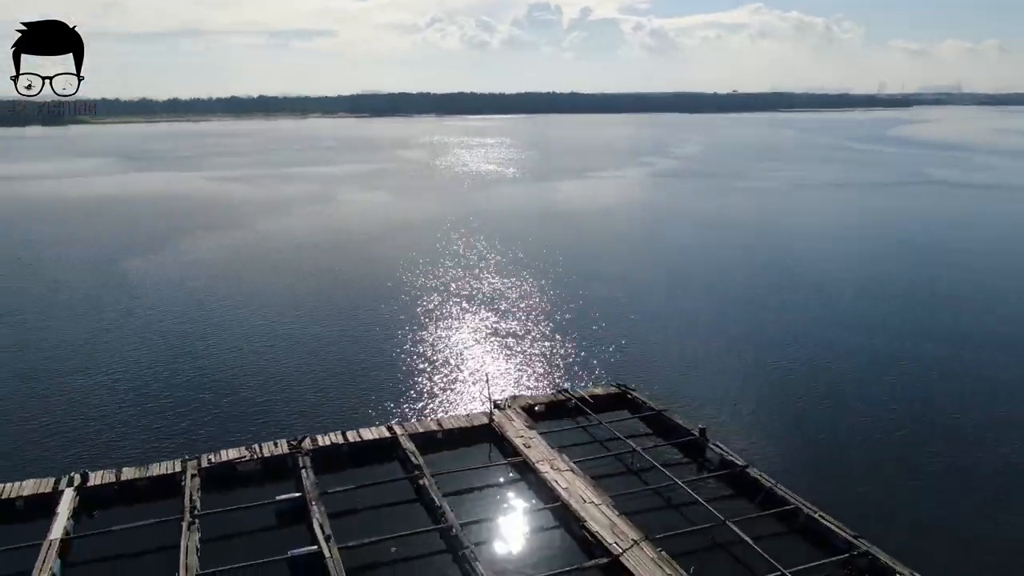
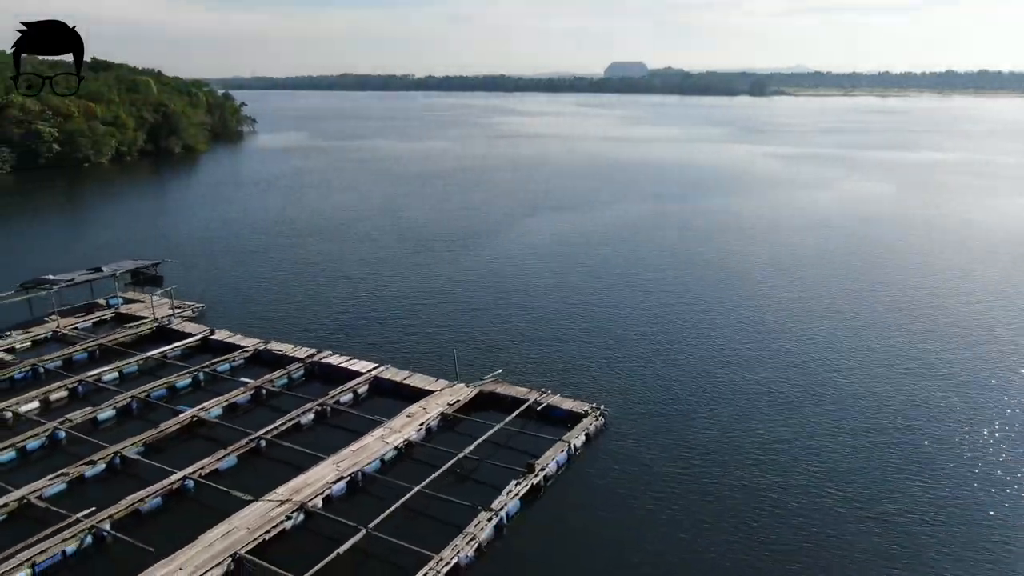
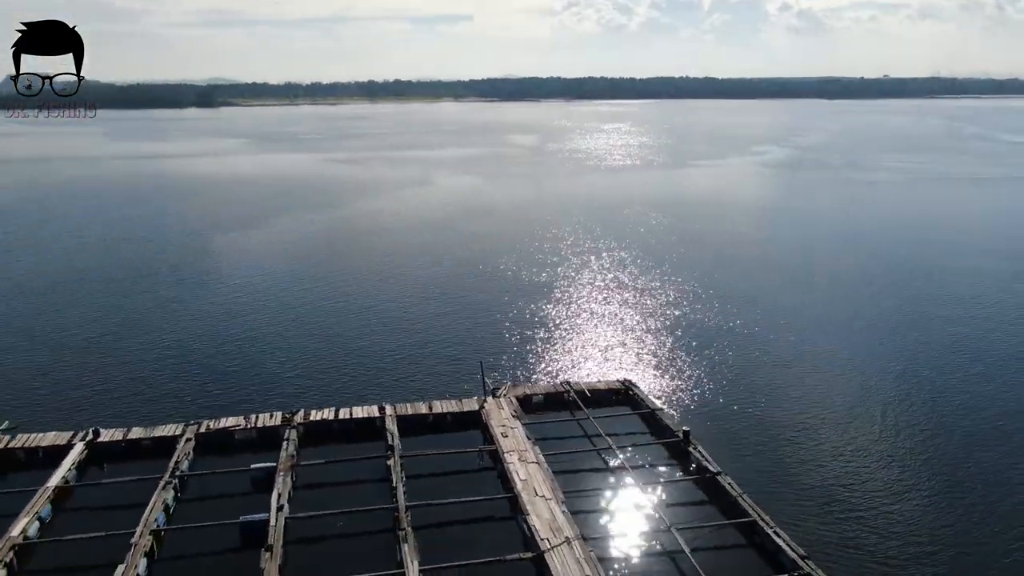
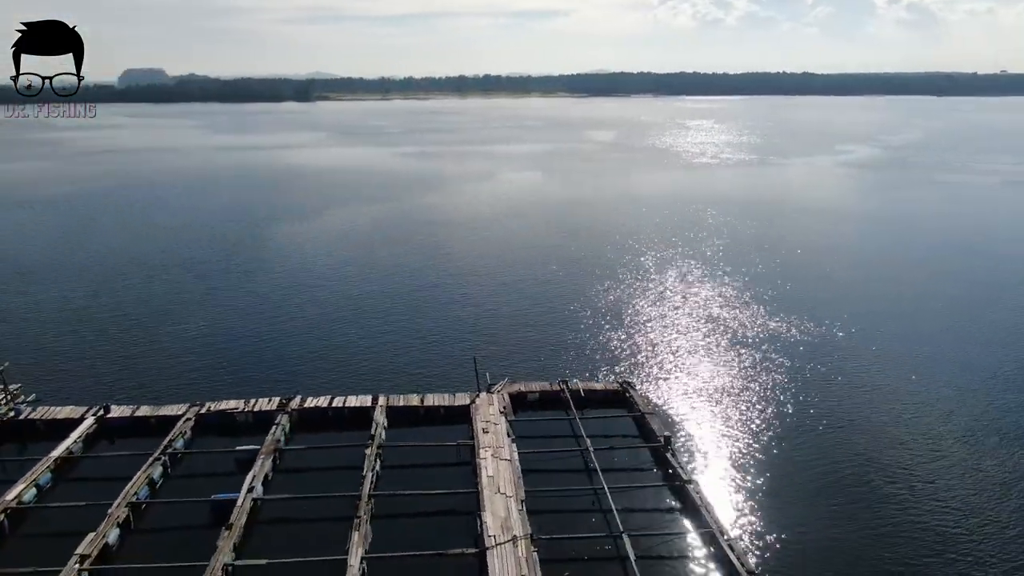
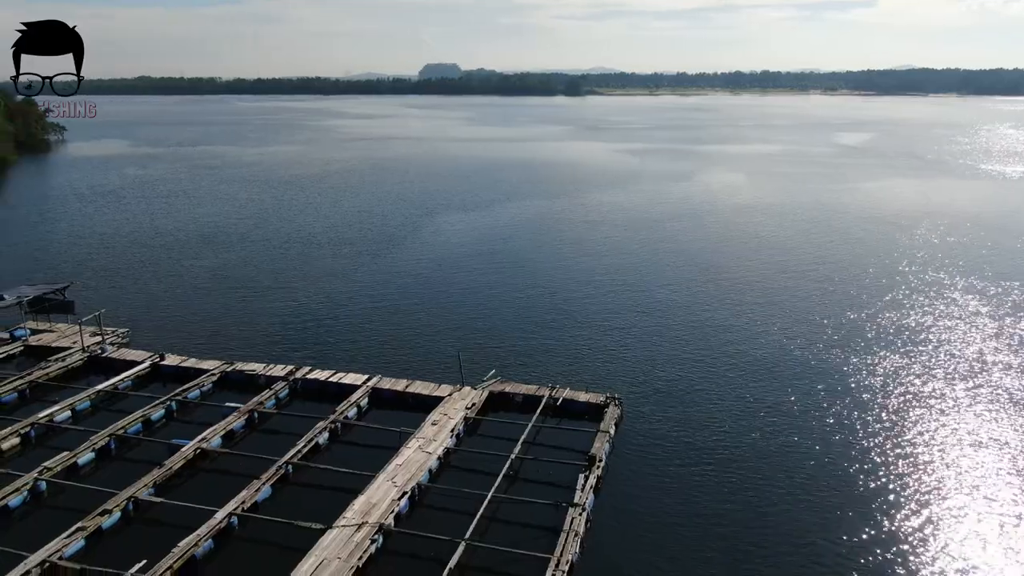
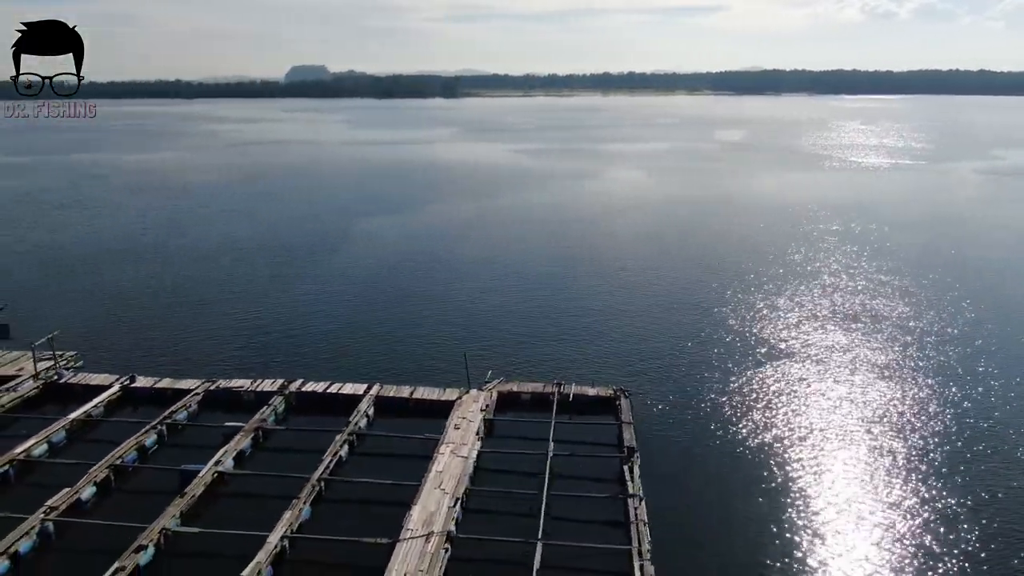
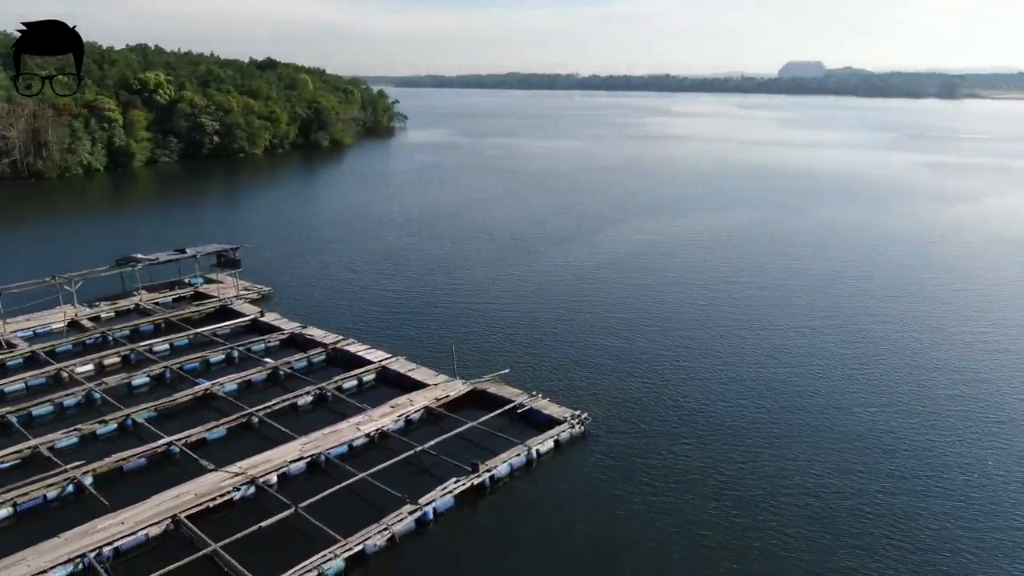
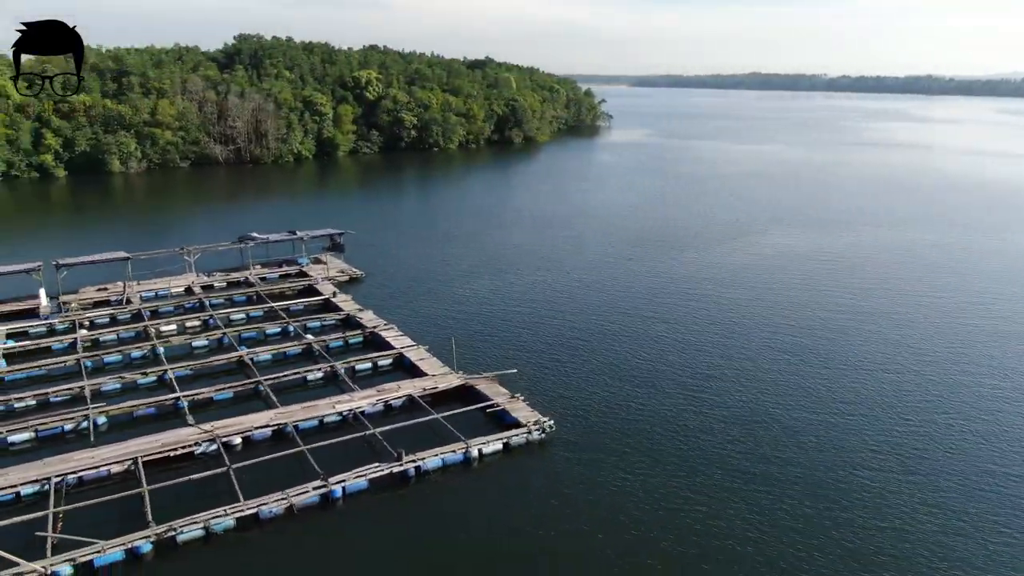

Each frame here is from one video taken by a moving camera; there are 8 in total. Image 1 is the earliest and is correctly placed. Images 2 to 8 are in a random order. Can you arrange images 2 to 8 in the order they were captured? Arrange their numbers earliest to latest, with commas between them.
3, 4, 6, 5, 2, 7, 8
